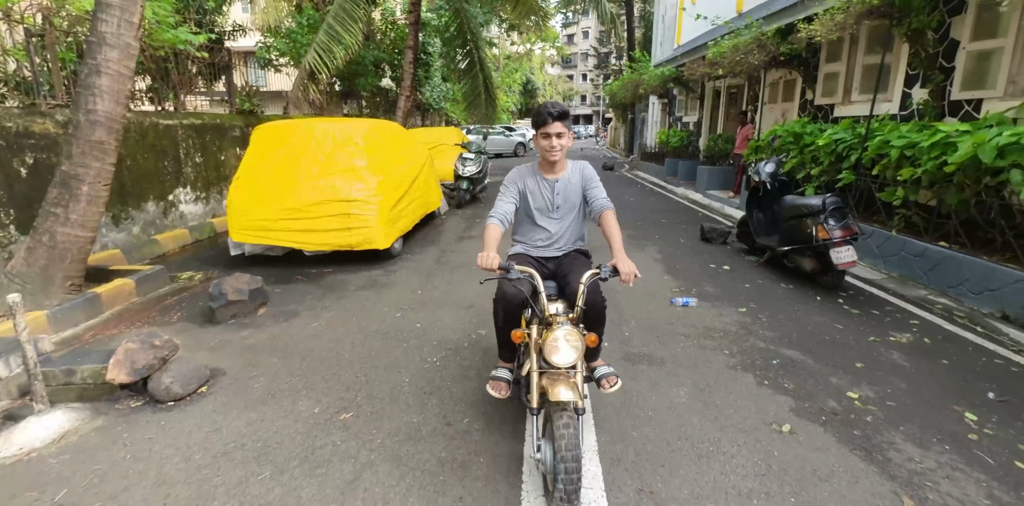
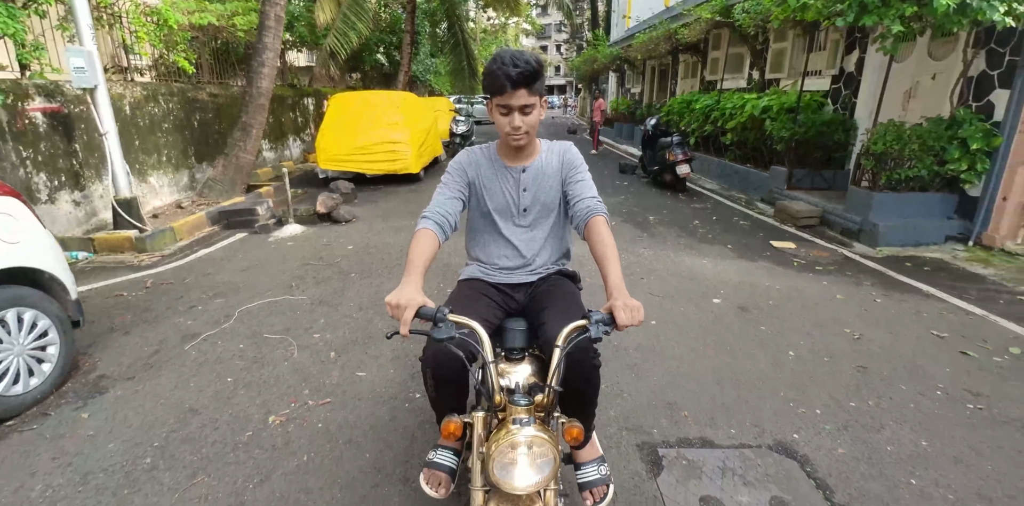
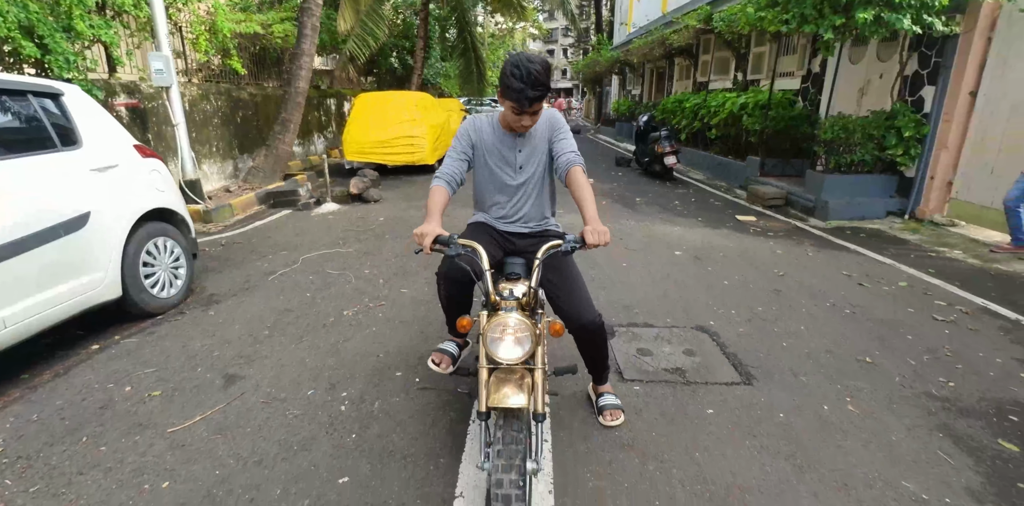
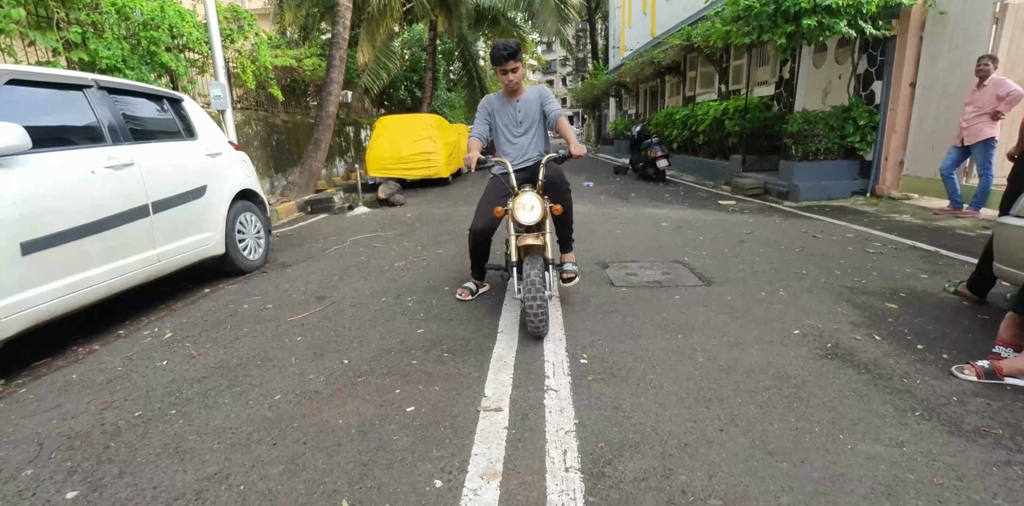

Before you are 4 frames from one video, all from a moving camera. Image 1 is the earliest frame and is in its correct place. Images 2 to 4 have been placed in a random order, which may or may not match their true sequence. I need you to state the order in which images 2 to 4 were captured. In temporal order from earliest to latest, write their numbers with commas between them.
2, 3, 4
